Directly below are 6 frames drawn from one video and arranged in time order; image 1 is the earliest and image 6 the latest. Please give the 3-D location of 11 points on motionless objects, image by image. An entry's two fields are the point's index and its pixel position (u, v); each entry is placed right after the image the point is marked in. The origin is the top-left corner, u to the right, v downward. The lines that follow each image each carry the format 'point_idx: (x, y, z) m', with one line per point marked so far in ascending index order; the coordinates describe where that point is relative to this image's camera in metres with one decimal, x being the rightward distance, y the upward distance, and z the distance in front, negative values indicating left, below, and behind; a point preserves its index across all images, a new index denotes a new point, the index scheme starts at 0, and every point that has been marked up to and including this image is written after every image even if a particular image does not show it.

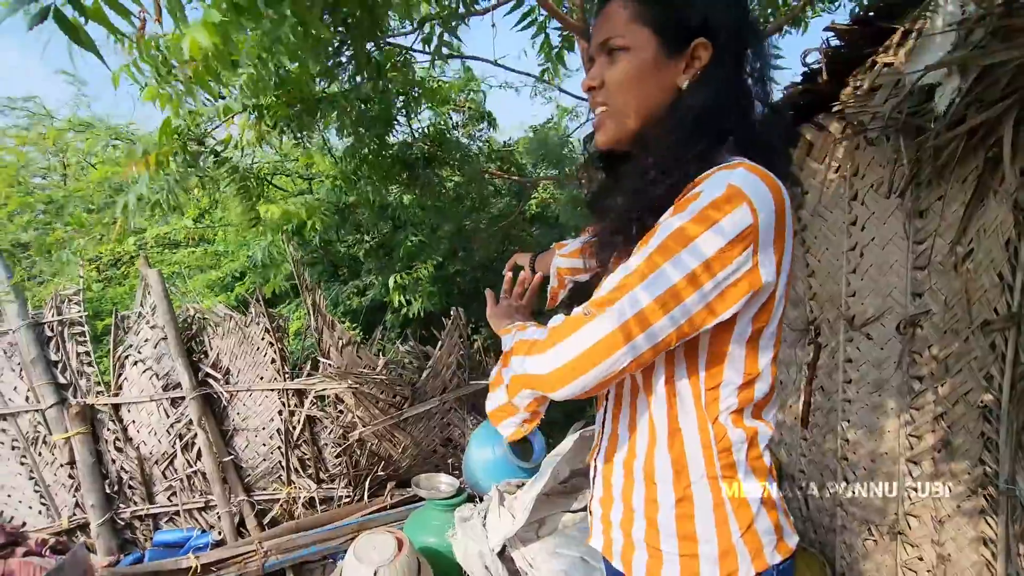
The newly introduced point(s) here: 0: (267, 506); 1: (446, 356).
0: (-1.8, -1.6, +3.8) m
1: (-0.5, -0.5, +3.8) m
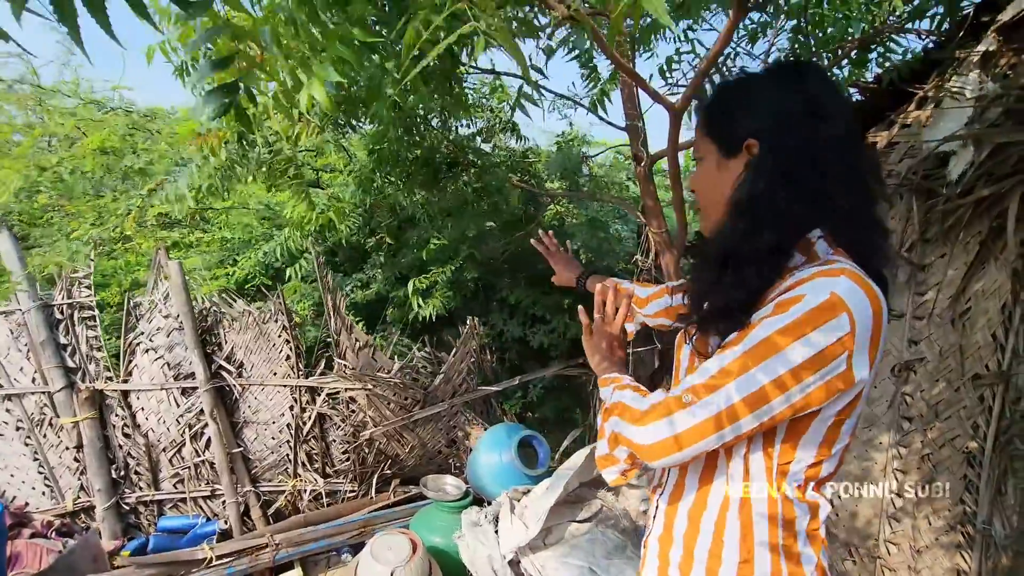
0: (-1.8, -1.5, +3.9) m
1: (-0.4, -0.6, +4.0) m
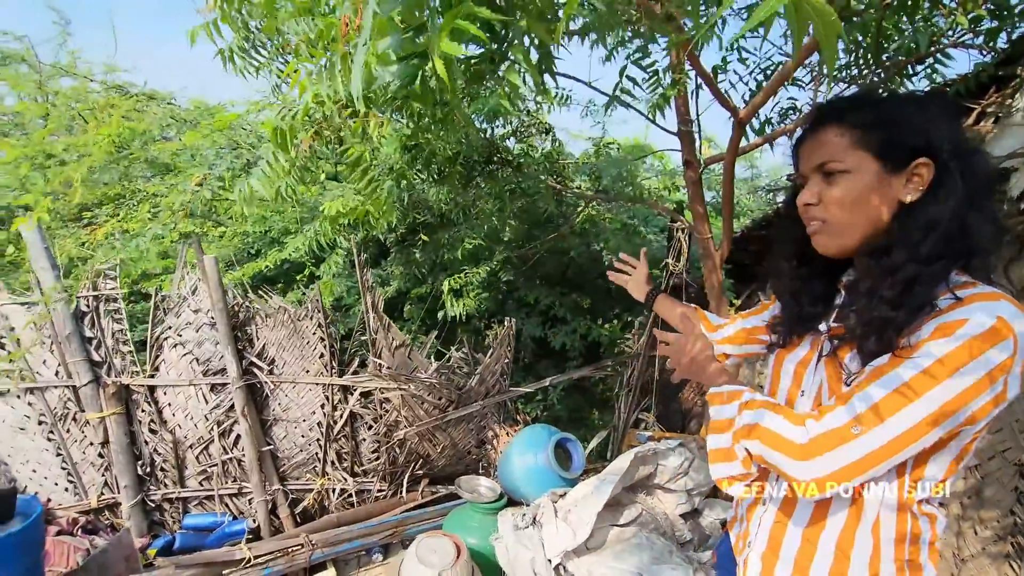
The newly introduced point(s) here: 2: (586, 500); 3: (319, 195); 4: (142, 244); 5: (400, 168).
0: (-1.5, -1.5, +3.8) m
1: (-0.1, -0.6, +3.9) m
2: (+0.4, -1.2, +3.0) m
3: (-1.9, +0.9, +5.1) m
4: (-3.7, +0.4, +5.2) m
5: (-0.8, +0.9, +3.9) m
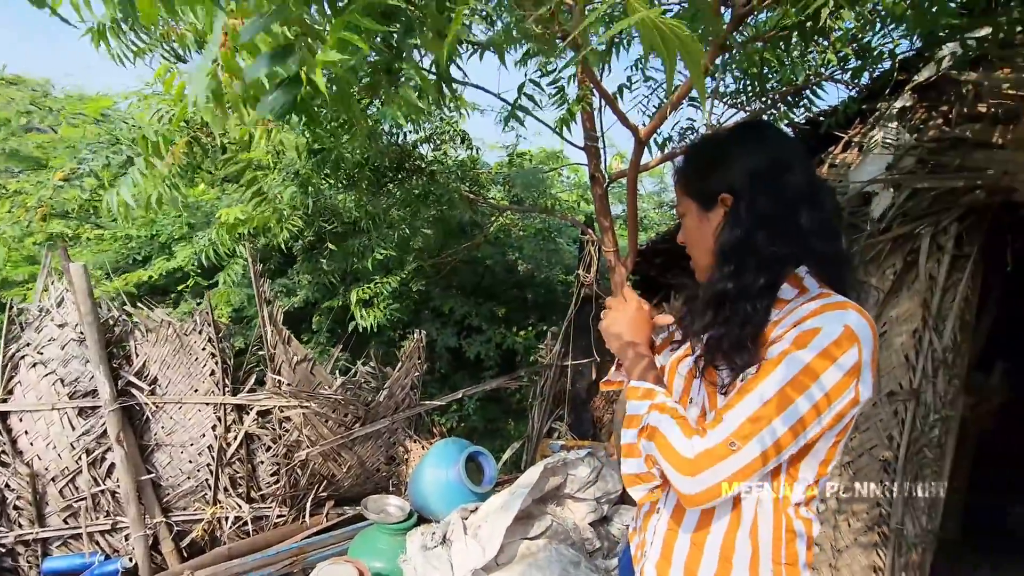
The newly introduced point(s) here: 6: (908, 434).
0: (-2.2, -1.6, +3.5) m
1: (-0.8, -0.6, +3.8) m
2: (-0.1, -1.3, +3.0) m
3: (-2.7, +0.8, +4.7) m
4: (-4.5, +0.4, +4.6) m
5: (-1.5, +0.8, +3.7) m
6: (+2.0, -0.7, +2.6) m
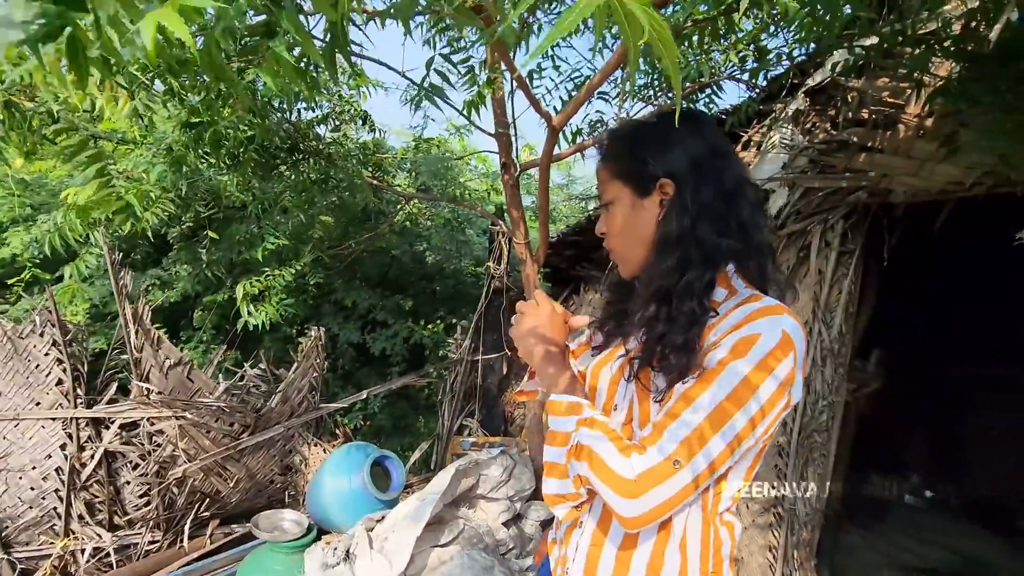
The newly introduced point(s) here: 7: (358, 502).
0: (-2.7, -1.5, +2.9) m
1: (-1.4, -0.6, +3.5) m
2: (-0.6, -1.3, +2.8) m
3: (-3.4, +0.9, +4.0) m
4: (-5.2, +0.4, +3.6) m
5: (-2.1, +0.9, +3.2) m
6: (+1.5, -0.7, +2.7) m
7: (-1.0, -1.3, +3.2) m
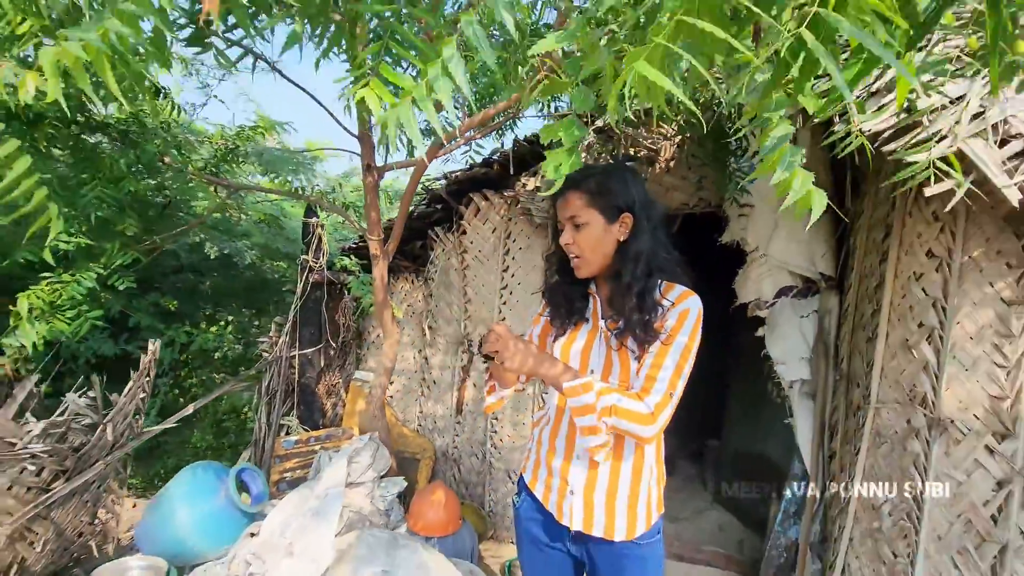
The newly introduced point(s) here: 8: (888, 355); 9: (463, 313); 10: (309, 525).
0: (-2.9, -1.7, +1.8) m
1: (-2.2, -0.6, +2.9) m
2: (-1.1, -1.3, +2.8) m
3: (-4.2, +0.7, +2.2) m
4: (-5.4, +0.1, +0.9) m
5: (-2.7, +0.8, +2.3) m
6: (+0.7, -0.6, +3.9) m
7: (-1.7, -1.3, +3.0) m
8: (+1.7, -0.3, +2.4) m
9: (-0.4, -0.2, +4.4) m
10: (-1.1, -1.3, +2.8) m
